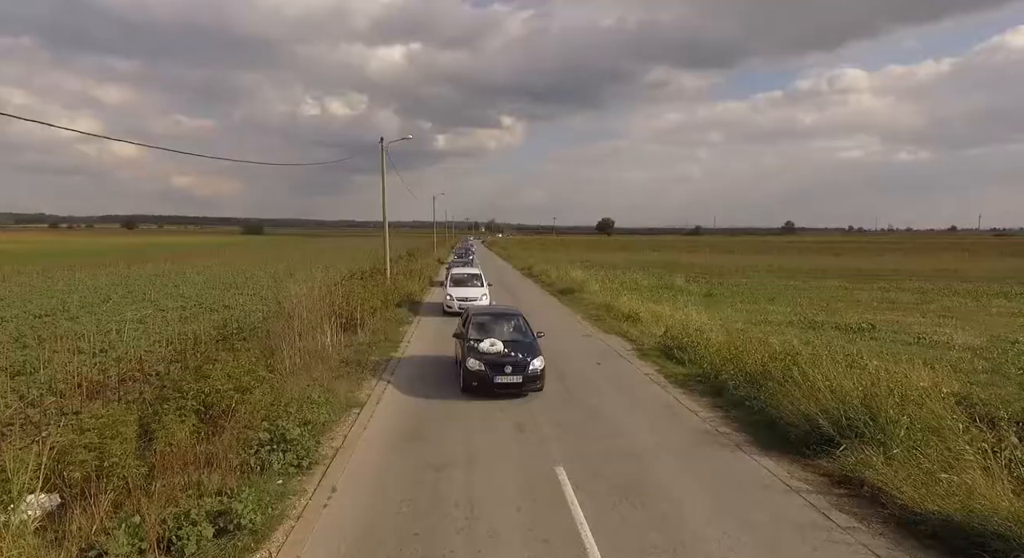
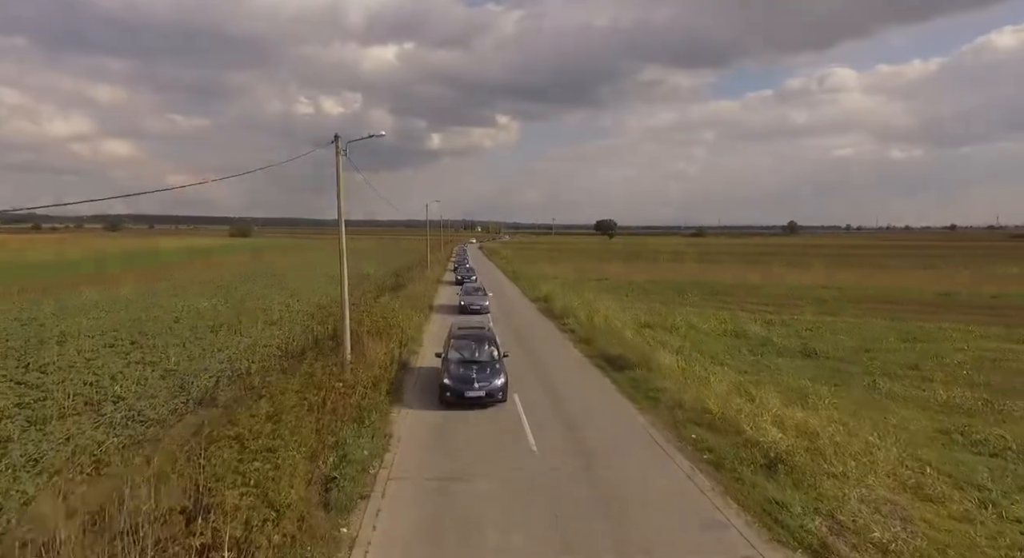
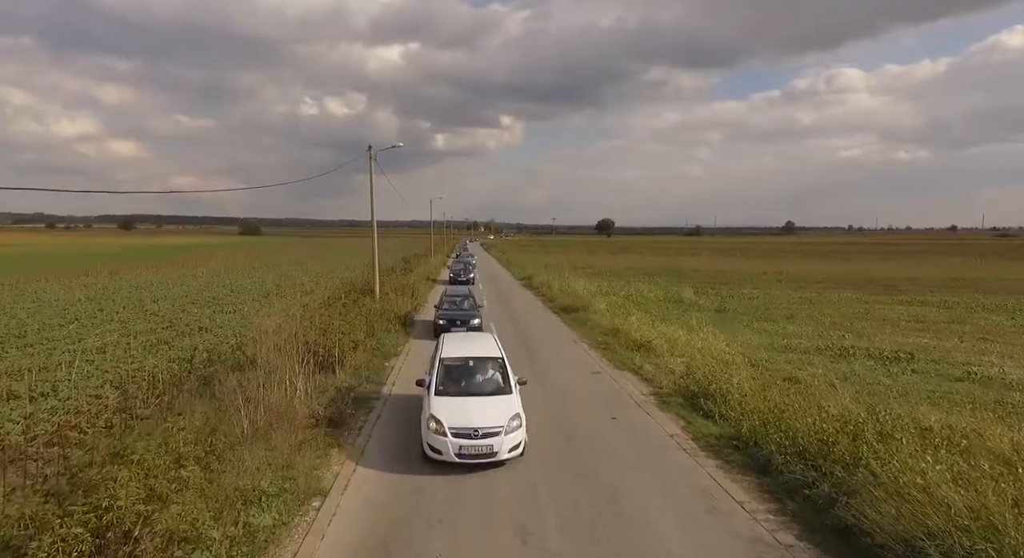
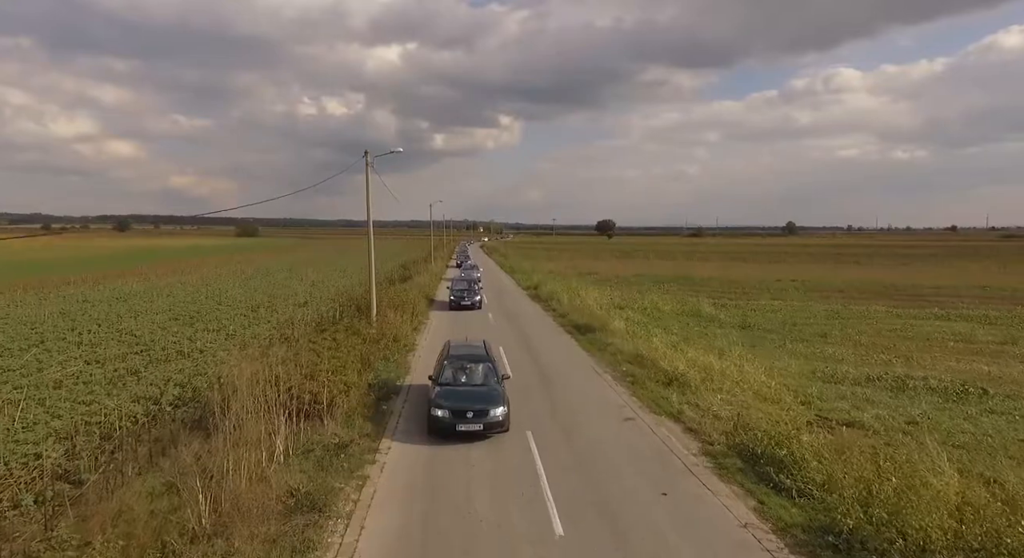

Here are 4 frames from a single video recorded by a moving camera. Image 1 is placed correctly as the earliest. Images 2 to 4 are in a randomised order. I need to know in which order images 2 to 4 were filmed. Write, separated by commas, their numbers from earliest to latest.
3, 4, 2
